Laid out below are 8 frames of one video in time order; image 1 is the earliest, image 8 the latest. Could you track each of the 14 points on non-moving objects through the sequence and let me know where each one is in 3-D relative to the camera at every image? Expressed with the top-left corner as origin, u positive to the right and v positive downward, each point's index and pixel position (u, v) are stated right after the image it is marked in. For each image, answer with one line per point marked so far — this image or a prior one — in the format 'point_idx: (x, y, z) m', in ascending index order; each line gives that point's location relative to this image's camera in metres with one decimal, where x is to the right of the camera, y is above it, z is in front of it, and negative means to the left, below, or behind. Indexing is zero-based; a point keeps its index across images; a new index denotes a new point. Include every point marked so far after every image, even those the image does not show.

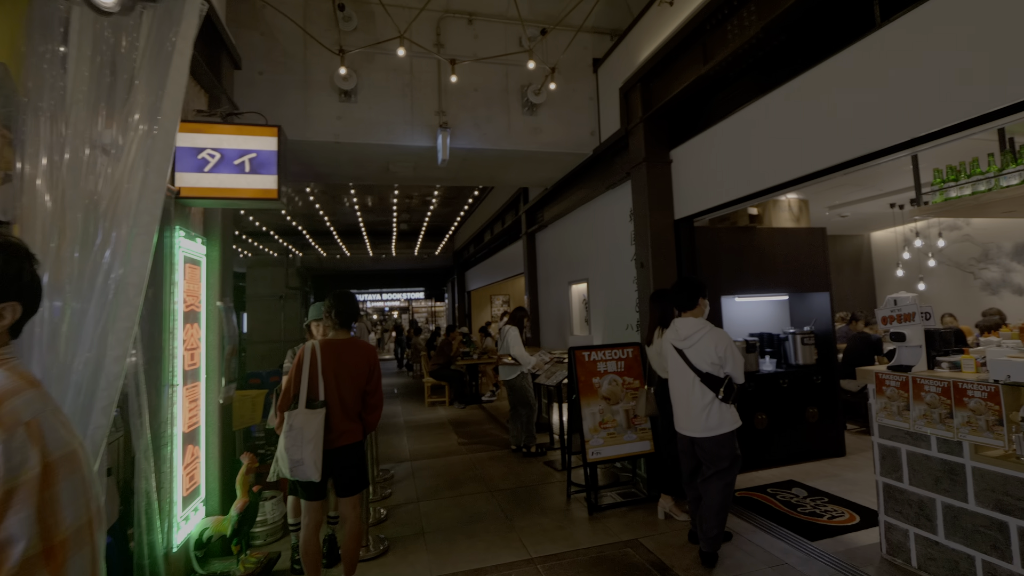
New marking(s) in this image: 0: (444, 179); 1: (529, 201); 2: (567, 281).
0: (-0.8, +1.3, +6.1) m
1: (+0.2, +1.4, +8.0) m
2: (+0.7, +0.1, +6.6) m
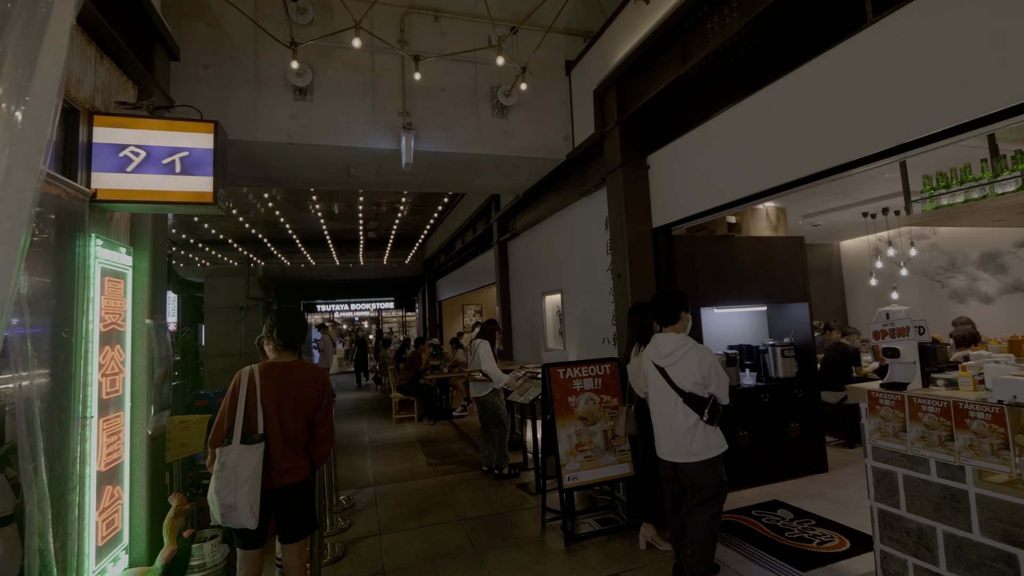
0: (-1.2, +1.2, +5.7) m
1: (-0.2, +1.2, +7.7) m
2: (+0.4, 0.0, +6.4) m
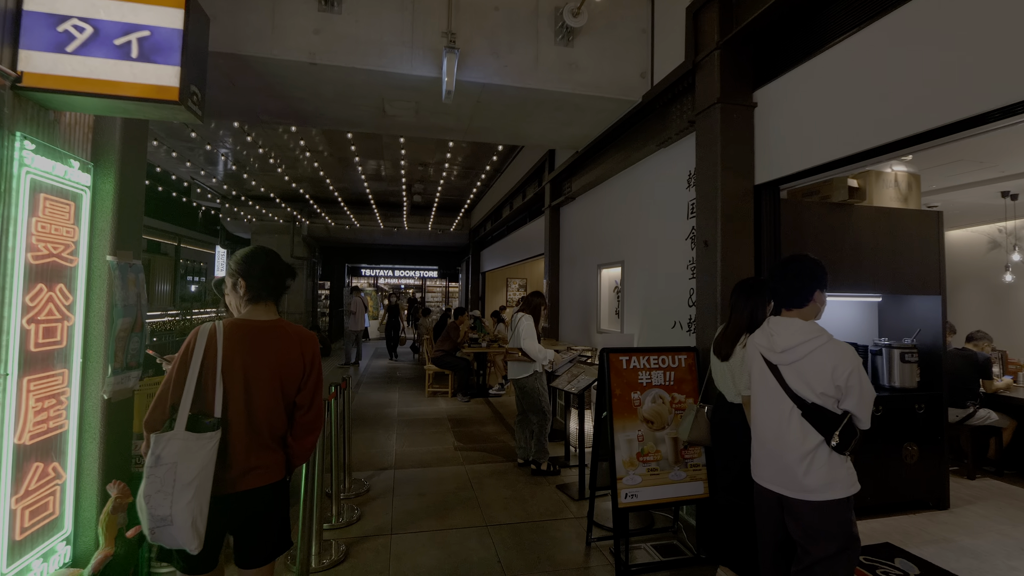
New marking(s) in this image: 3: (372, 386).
0: (-0.6, +1.6, +5.0) m
1: (+0.6, +1.6, +6.9) m
2: (+0.9, +0.3, +5.5) m
3: (-2.5, -1.8, +9.1) m
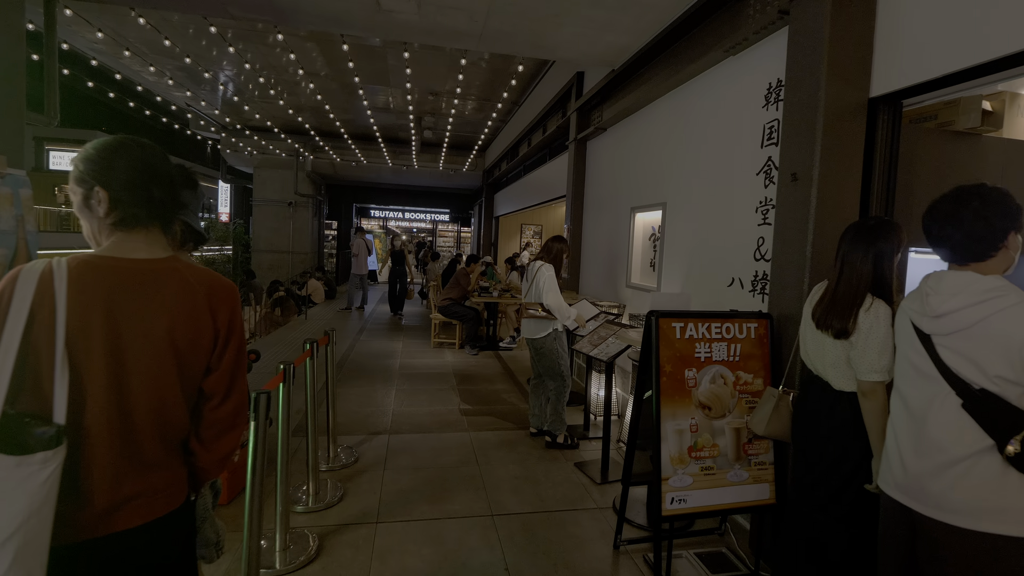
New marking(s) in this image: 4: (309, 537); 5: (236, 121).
0: (-0.4, +2.0, +4.1) m
1: (+0.8, +2.3, +5.9) m
2: (+1.1, +0.8, +4.7) m
3: (-2.3, -0.8, +8.6) m
4: (-1.0, -1.3, +2.6) m
5: (-6.9, +4.2, +12.6) m
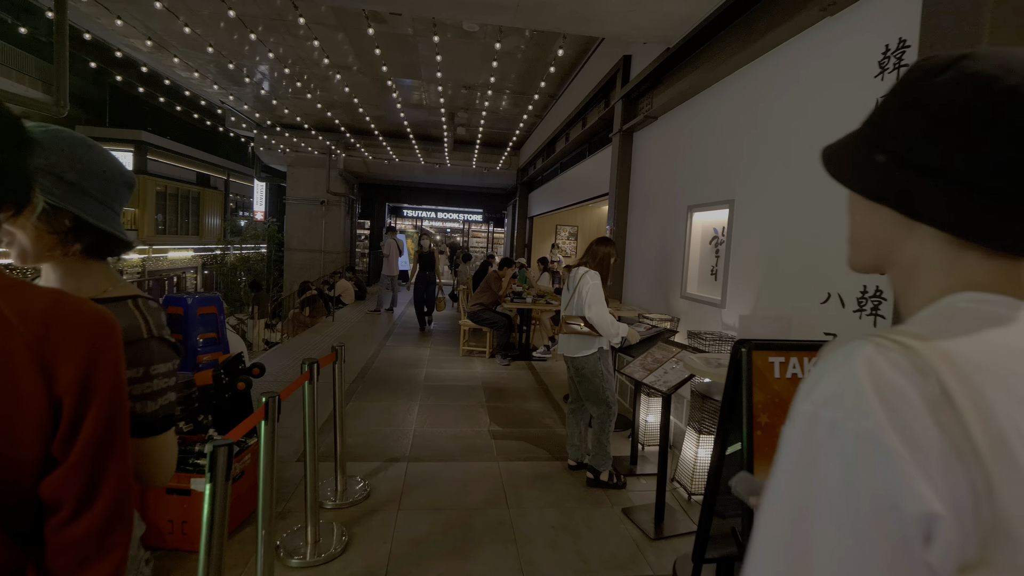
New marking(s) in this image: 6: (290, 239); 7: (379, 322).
0: (-0.1, +2.0, +3.6) m
1: (+1.2, +2.2, +5.3) m
2: (+1.4, +0.7, +4.1) m
3: (-1.8, -0.8, +8.2) m
4: (-0.9, -1.3, +2.1) m
5: (-6.0, +4.2, +12.5) m
6: (-6.4, +1.4, +14.6) m
7: (-2.5, -0.7, +9.6) m
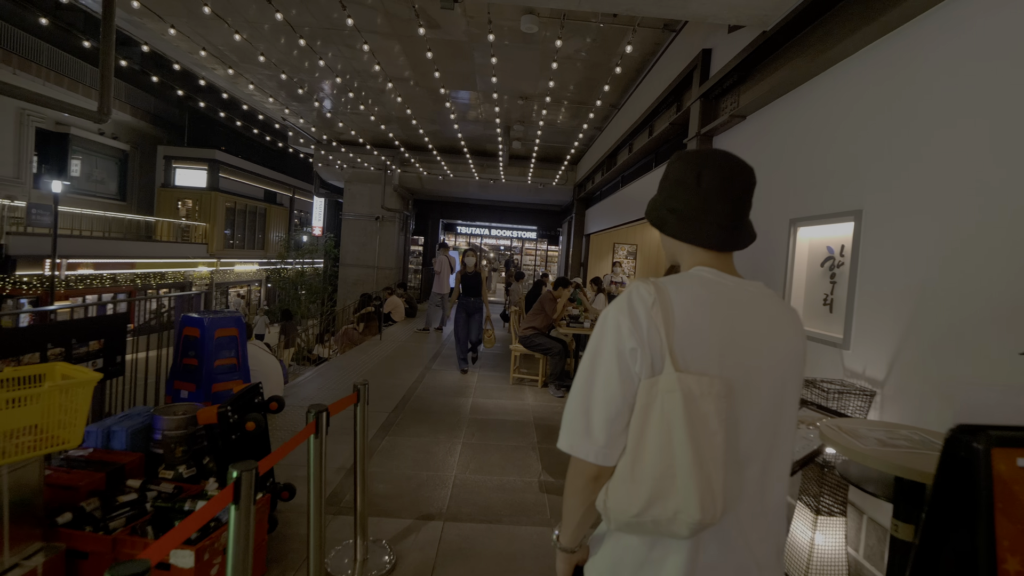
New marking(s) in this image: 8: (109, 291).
0: (+0.3, +1.8, +3.0) m
1: (+1.8, +1.9, +4.7) m
2: (+1.8, +0.5, +3.4) m
3: (-0.9, -1.1, +7.7) m
4: (-0.7, -1.4, +1.5) m
5: (-4.6, +3.8, +12.6) m
6: (-4.8, +1.0, +14.7) m
7: (-1.6, -1.0, +9.2) m
8: (-12.2, -0.1, +15.4) m
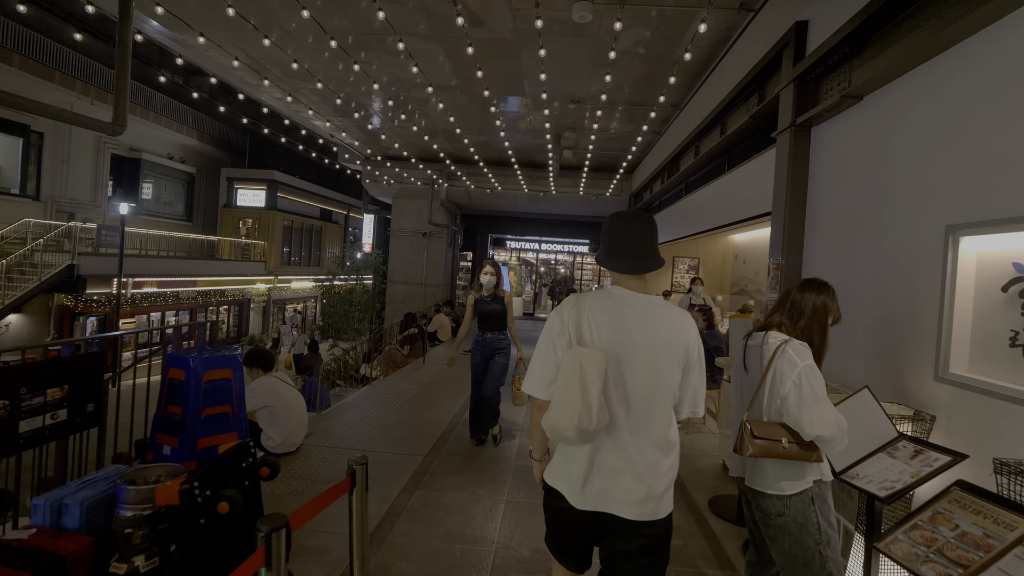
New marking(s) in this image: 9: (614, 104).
0: (+0.6, +1.7, +2.3) m
1: (+2.2, +1.7, +3.8) m
2: (+2.1, +0.3, +2.5) m
3: (-0.2, -1.4, +7.0) m
4: (-0.6, -1.5, +0.9) m
5: (-3.4, +3.4, +12.4) m
6: (-3.4, +0.5, +14.4) m
7: (-0.7, -1.3, +8.6) m
8: (-10.6, -0.6, +15.8) m
9: (+1.6, +2.9, +8.1) m
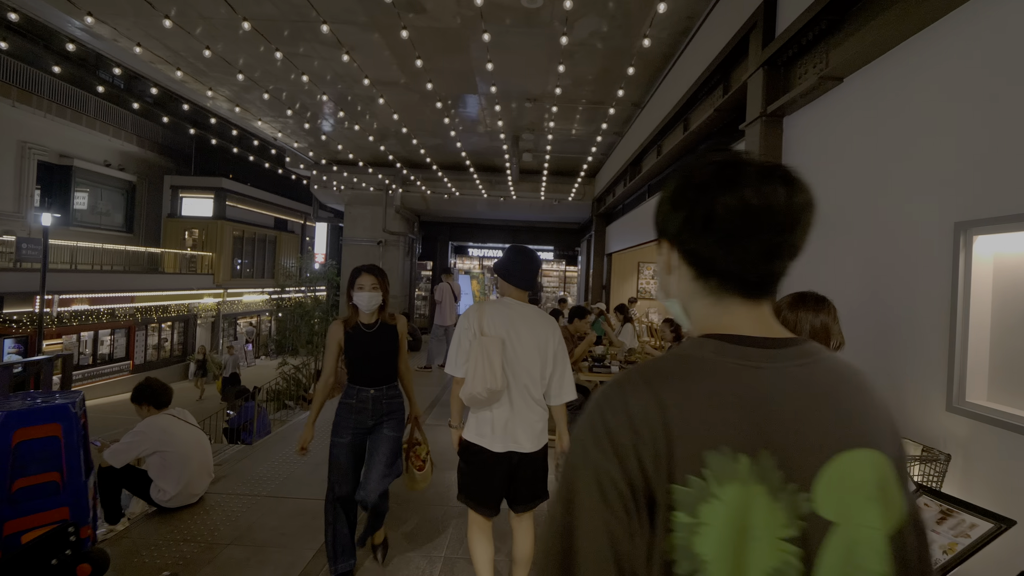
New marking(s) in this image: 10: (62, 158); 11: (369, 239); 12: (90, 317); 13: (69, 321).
0: (+0.2, +1.6, +1.8) m
1: (+1.8, +1.7, +3.4) m
2: (+1.8, +0.3, +2.1) m
3: (-0.8, -1.5, +6.4) m
4: (-0.8, -1.6, +0.3) m
5: (-4.4, +3.1, +11.7) m
6: (-4.5, +0.2, +13.6) m
7: (-1.3, -1.5, +8.0) m
8: (-11.7, -1.1, +14.6) m
9: (+0.9, +2.8, +7.7) m
10: (-13.9, +4.0, +15.5) m
11: (-3.7, +1.3, +13.3) m
12: (-11.7, -0.8, +13.9) m
13: (-11.6, -0.9, +13.2) m
